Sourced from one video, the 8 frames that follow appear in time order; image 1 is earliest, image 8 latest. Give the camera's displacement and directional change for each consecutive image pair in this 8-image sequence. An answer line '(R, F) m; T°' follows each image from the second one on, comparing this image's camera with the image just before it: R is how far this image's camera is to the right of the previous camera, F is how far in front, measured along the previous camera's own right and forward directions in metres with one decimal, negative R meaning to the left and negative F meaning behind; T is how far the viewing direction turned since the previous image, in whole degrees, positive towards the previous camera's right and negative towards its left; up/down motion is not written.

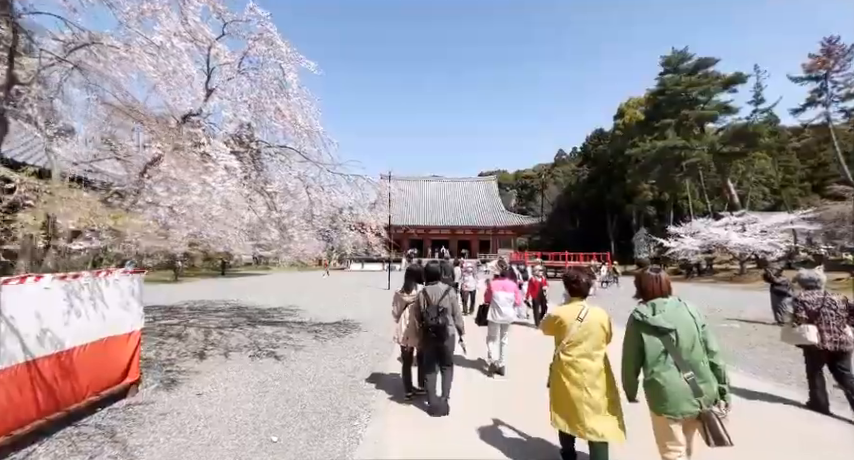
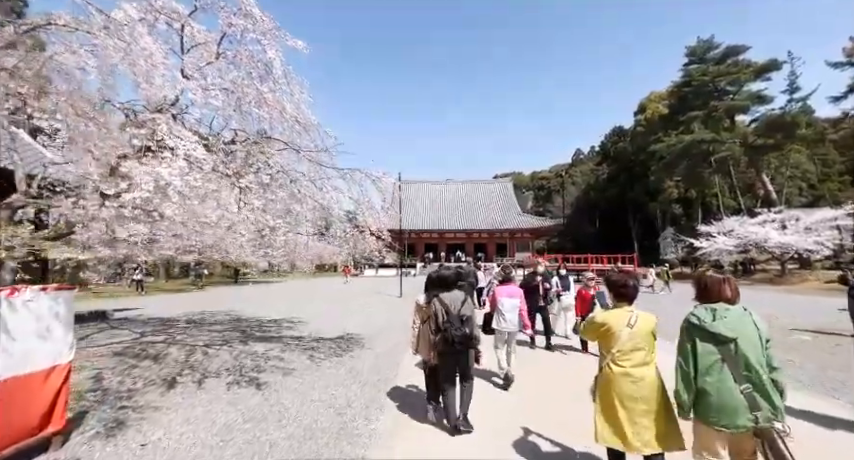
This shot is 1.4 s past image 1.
(+0.1, +1.0) m; -2°
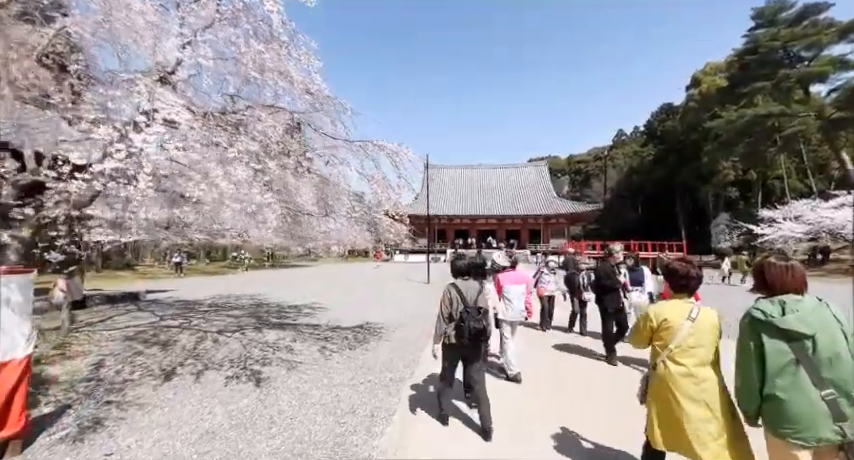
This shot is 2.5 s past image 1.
(+0.2, +0.8) m; -5°
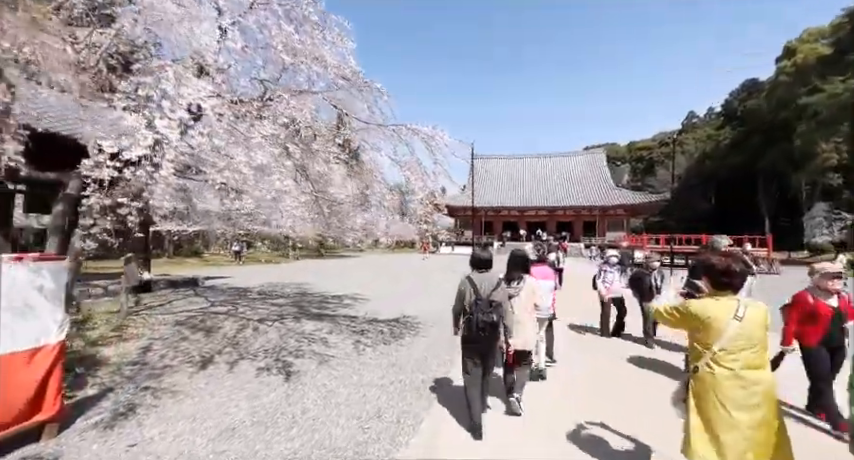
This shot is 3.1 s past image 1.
(+0.1, +0.4) m; -7°
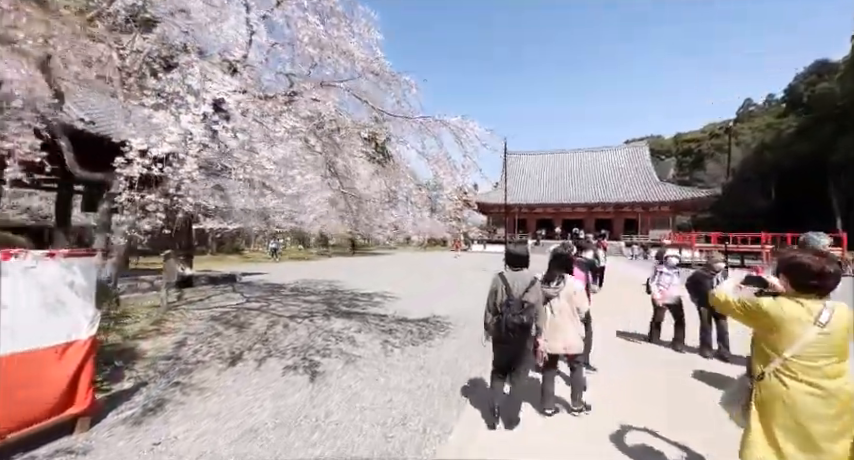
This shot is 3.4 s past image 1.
(0.0, +0.2) m; -5°
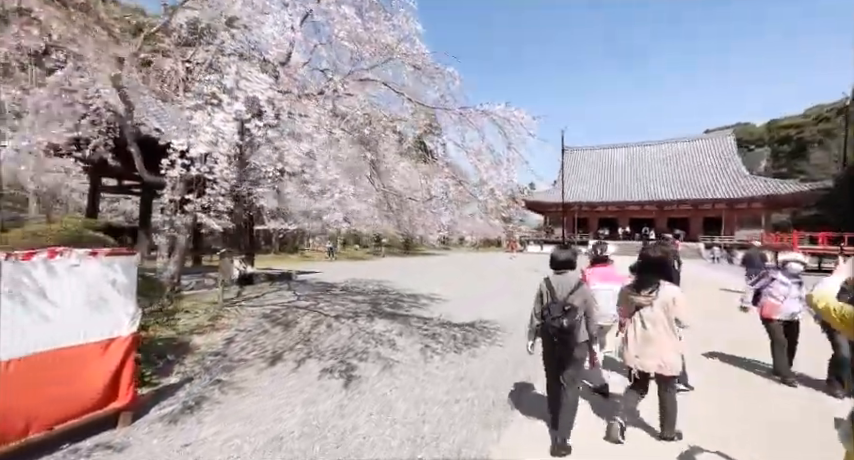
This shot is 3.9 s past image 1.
(+0.2, +0.3) m; -8°
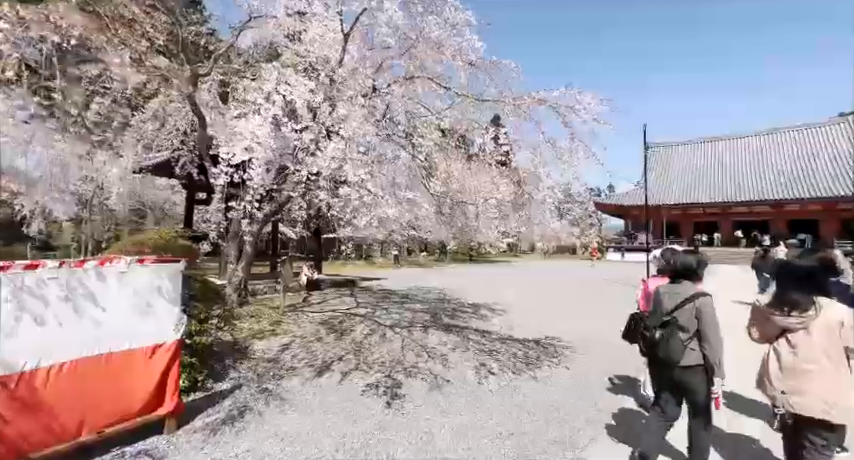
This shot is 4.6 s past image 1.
(+0.2, +0.4) m; -11°
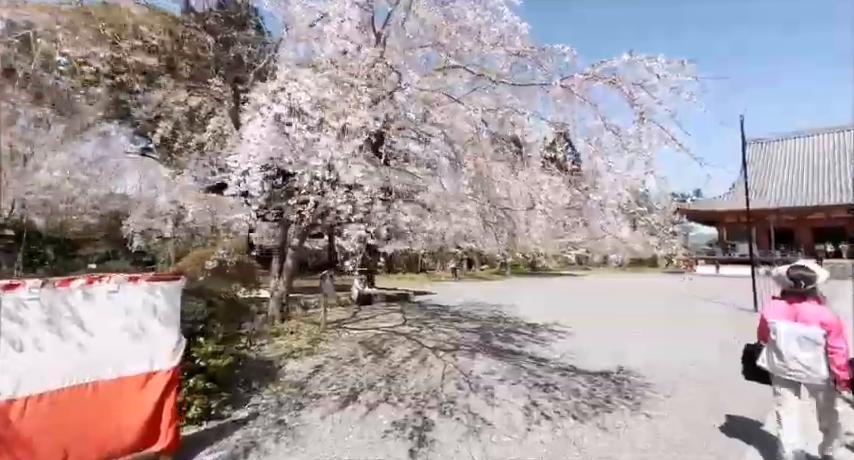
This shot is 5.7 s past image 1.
(+0.3, +0.7) m; -10°
